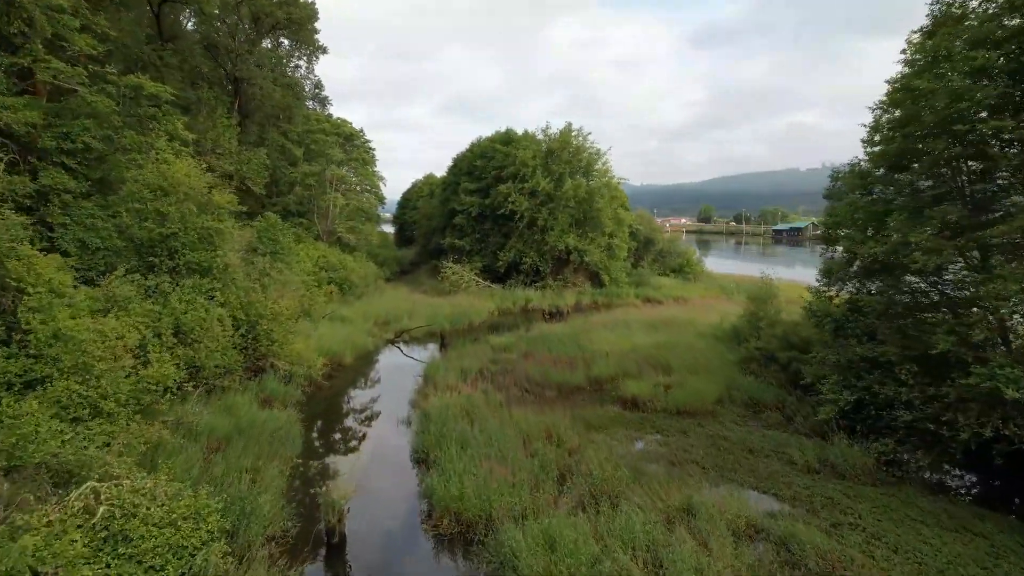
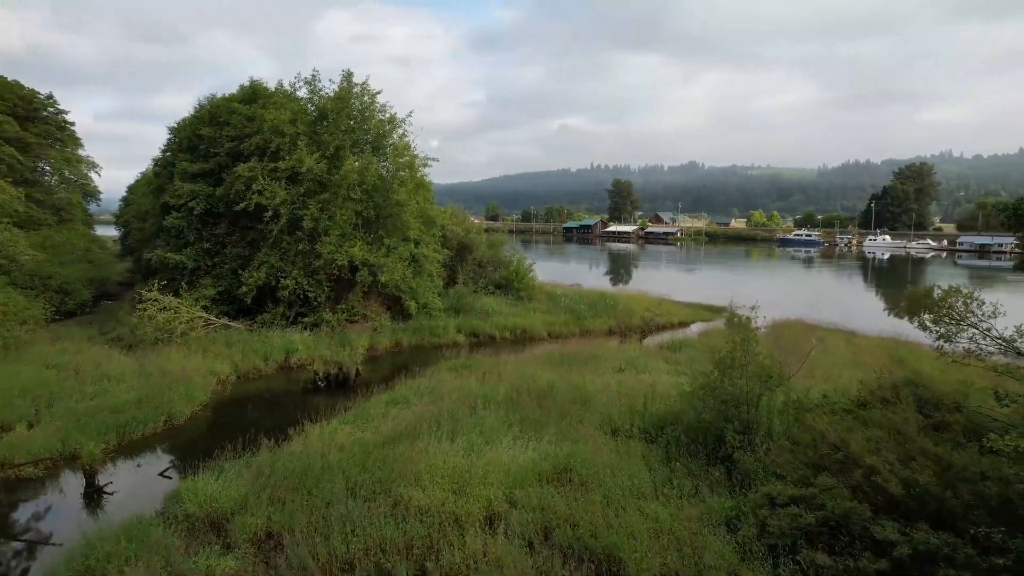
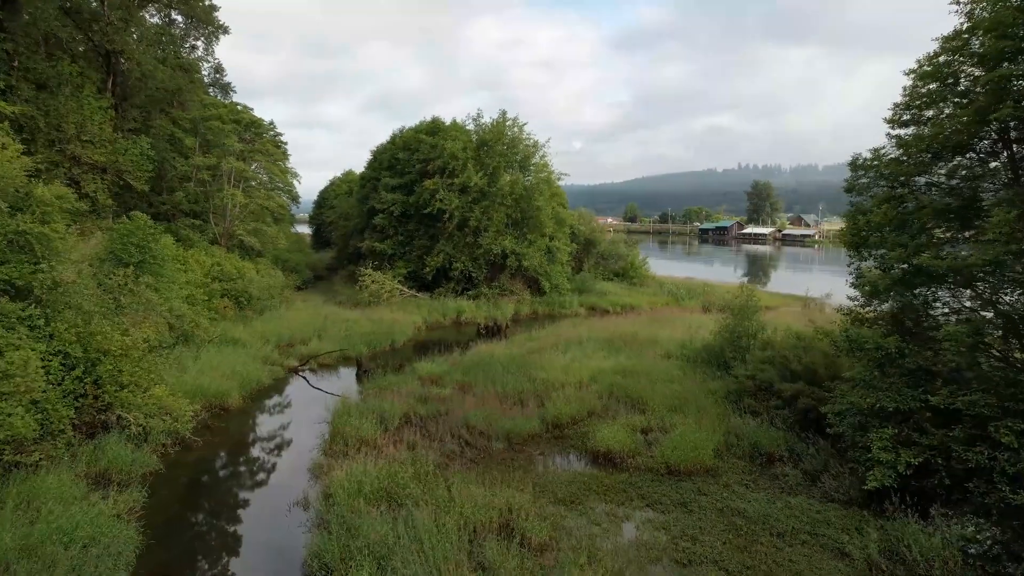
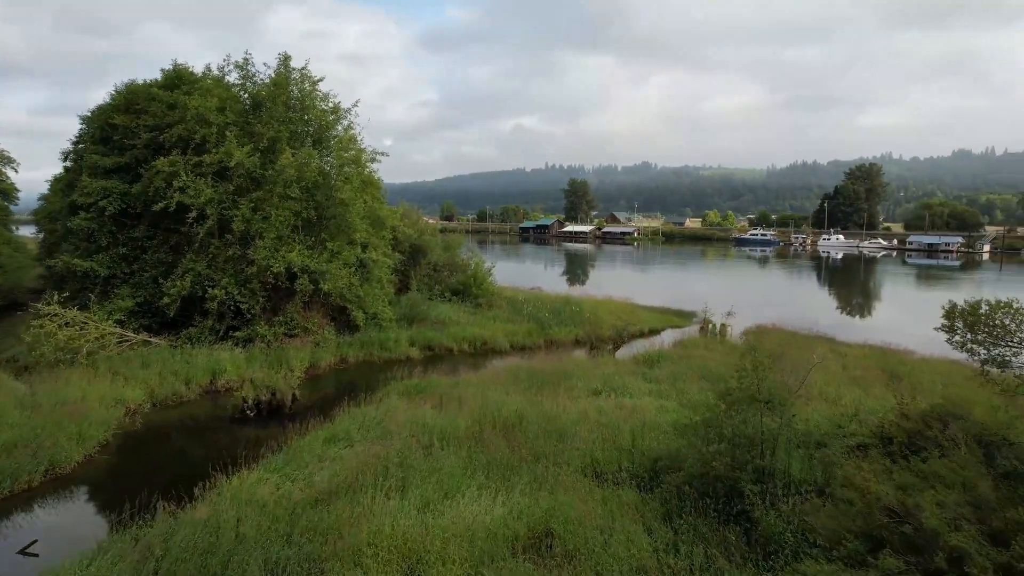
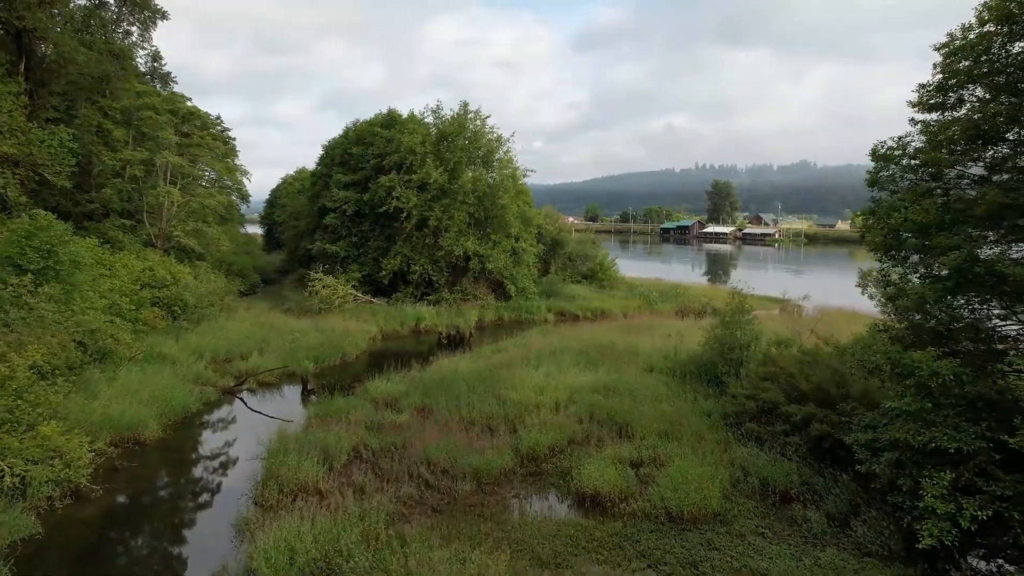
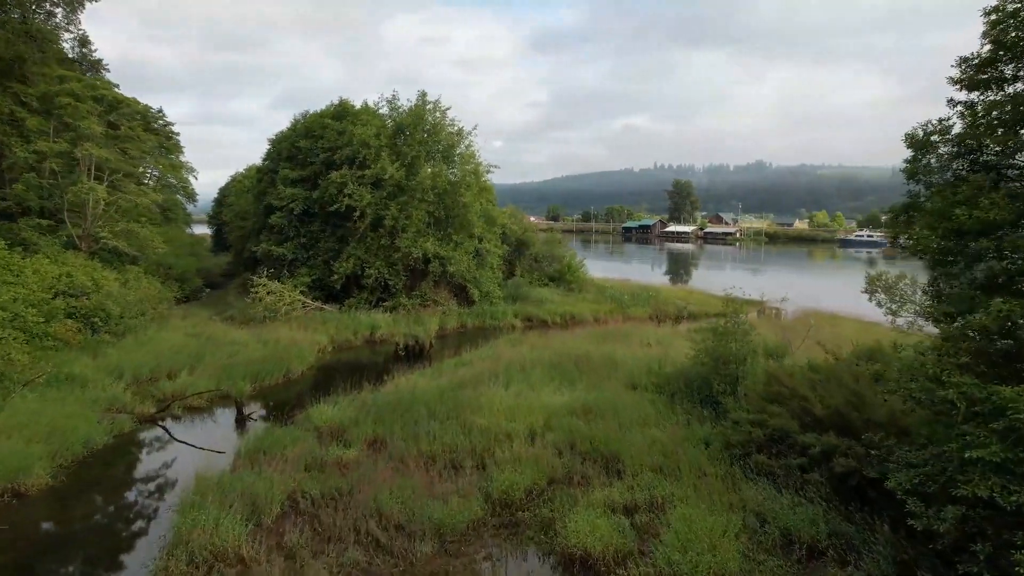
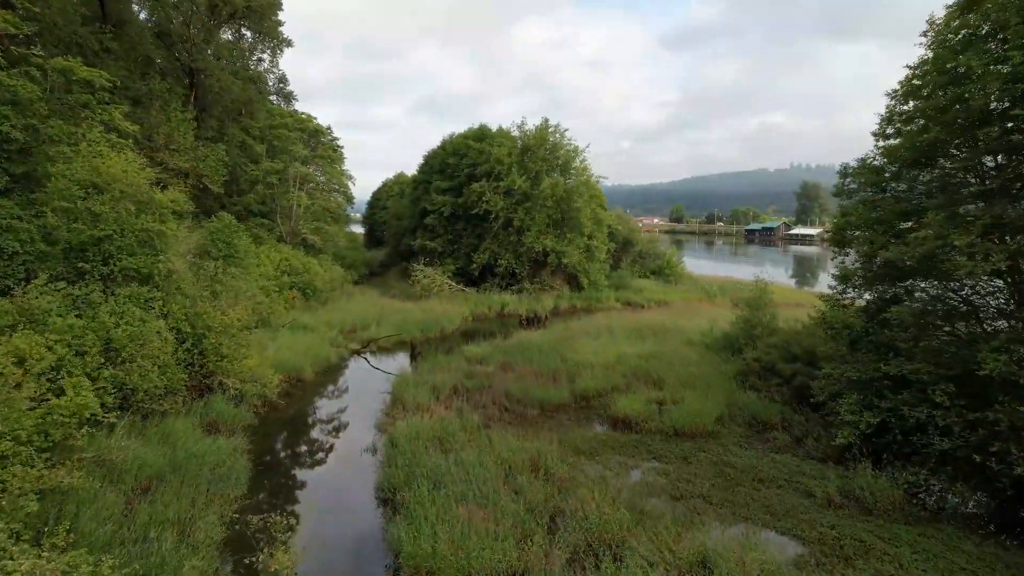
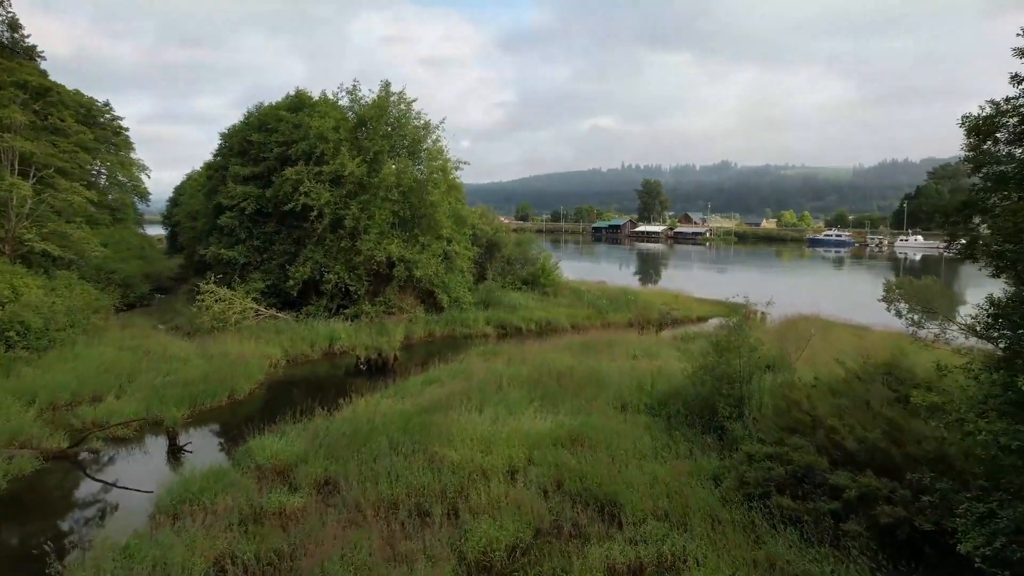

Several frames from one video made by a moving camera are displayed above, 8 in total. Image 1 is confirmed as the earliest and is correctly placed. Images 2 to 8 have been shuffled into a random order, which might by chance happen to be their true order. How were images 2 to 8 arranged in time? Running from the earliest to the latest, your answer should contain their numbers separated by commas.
7, 3, 5, 6, 8, 2, 4
